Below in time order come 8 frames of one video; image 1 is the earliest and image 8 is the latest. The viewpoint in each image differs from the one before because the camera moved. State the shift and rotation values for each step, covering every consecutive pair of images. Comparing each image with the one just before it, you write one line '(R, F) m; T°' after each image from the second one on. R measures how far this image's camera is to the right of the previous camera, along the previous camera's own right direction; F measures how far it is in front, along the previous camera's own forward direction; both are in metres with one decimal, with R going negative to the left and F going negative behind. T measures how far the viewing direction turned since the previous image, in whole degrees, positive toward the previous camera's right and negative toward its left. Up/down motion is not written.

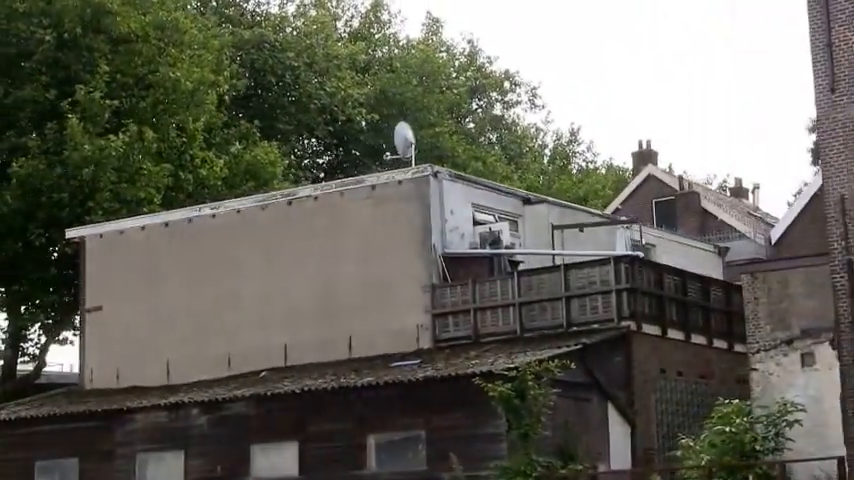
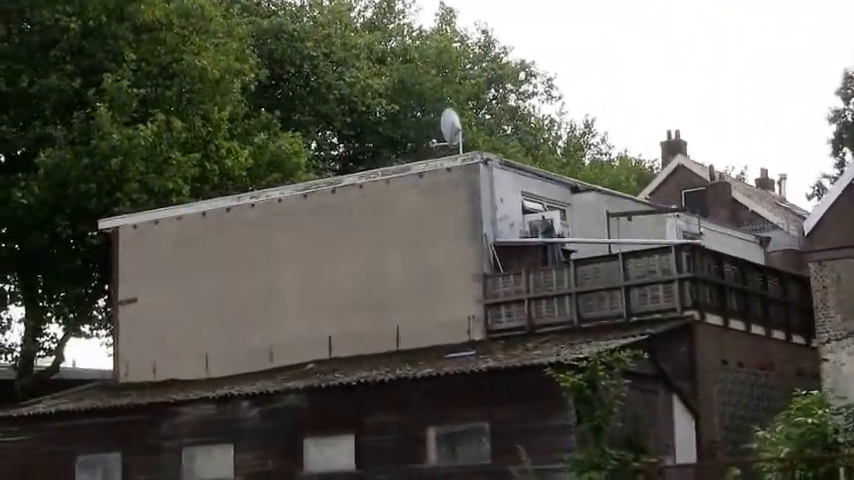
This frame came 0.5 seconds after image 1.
(-0.7, +0.5) m; +1°
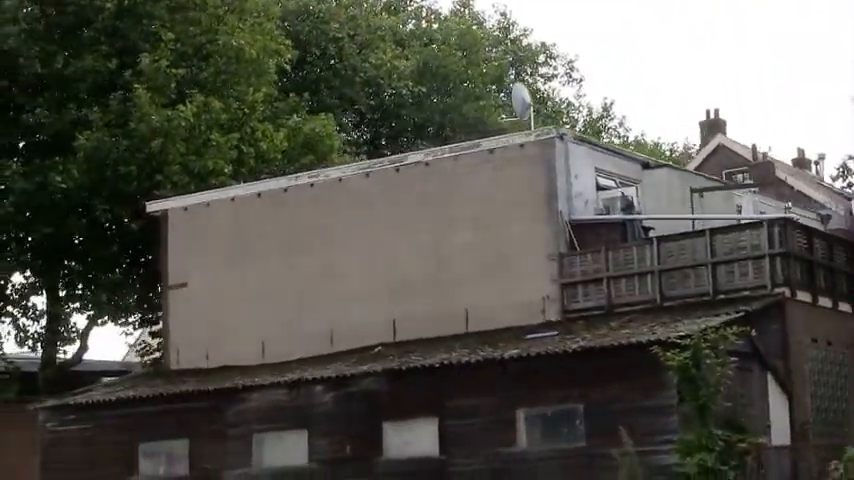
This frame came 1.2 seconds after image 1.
(-0.9, +0.6) m; +1°
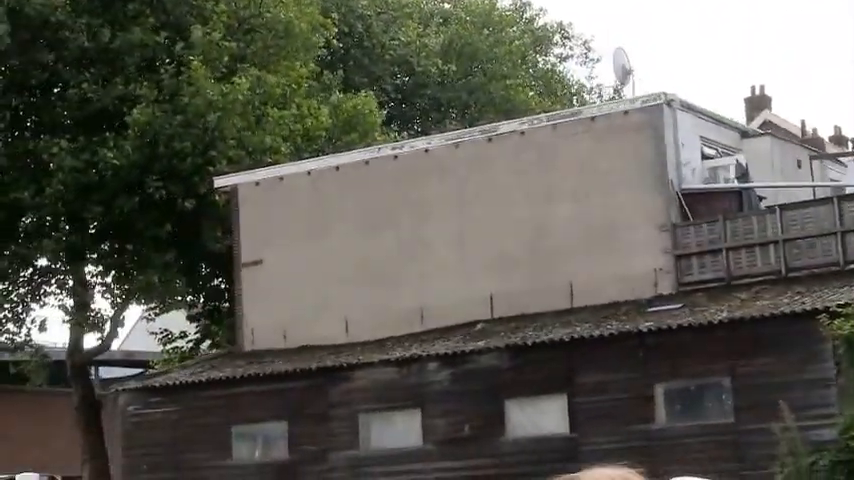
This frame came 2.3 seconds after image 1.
(-1.5, +0.8) m; +2°
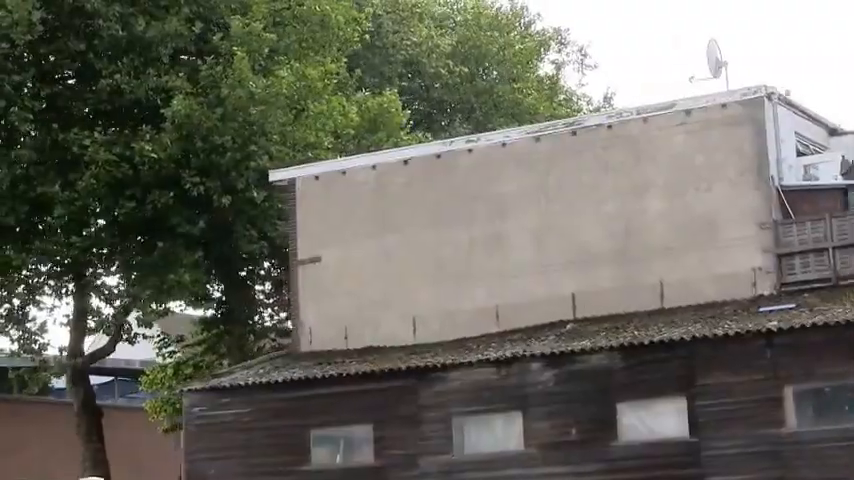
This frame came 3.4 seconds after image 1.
(-1.5, +0.9) m; +2°
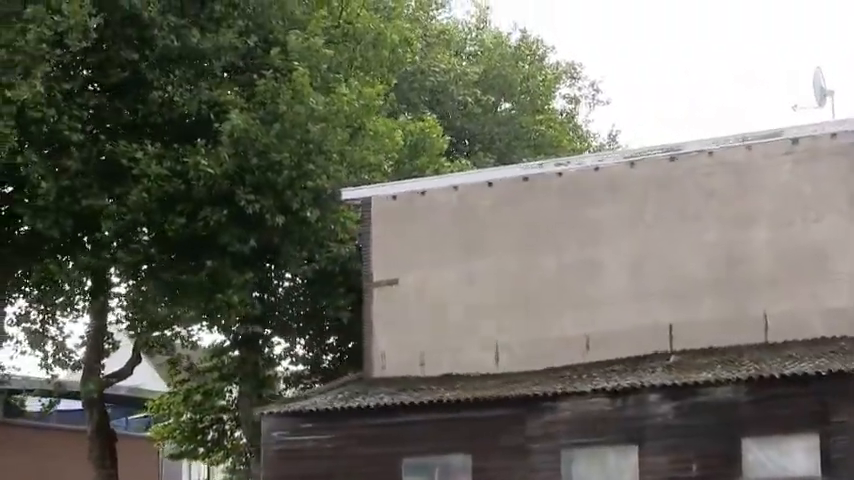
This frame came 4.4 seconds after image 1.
(-1.4, +0.8) m; +2°
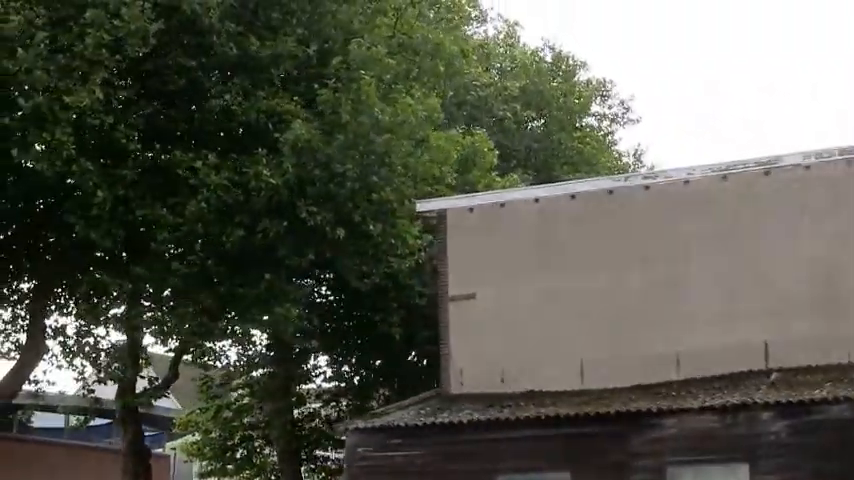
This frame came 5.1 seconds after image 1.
(-1.0, +0.5) m; +1°
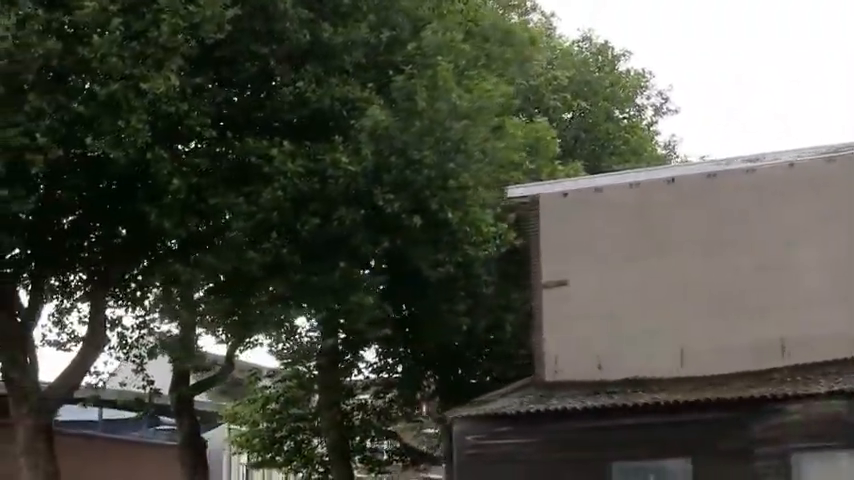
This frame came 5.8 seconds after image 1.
(-1.1, +0.3) m; 0°
